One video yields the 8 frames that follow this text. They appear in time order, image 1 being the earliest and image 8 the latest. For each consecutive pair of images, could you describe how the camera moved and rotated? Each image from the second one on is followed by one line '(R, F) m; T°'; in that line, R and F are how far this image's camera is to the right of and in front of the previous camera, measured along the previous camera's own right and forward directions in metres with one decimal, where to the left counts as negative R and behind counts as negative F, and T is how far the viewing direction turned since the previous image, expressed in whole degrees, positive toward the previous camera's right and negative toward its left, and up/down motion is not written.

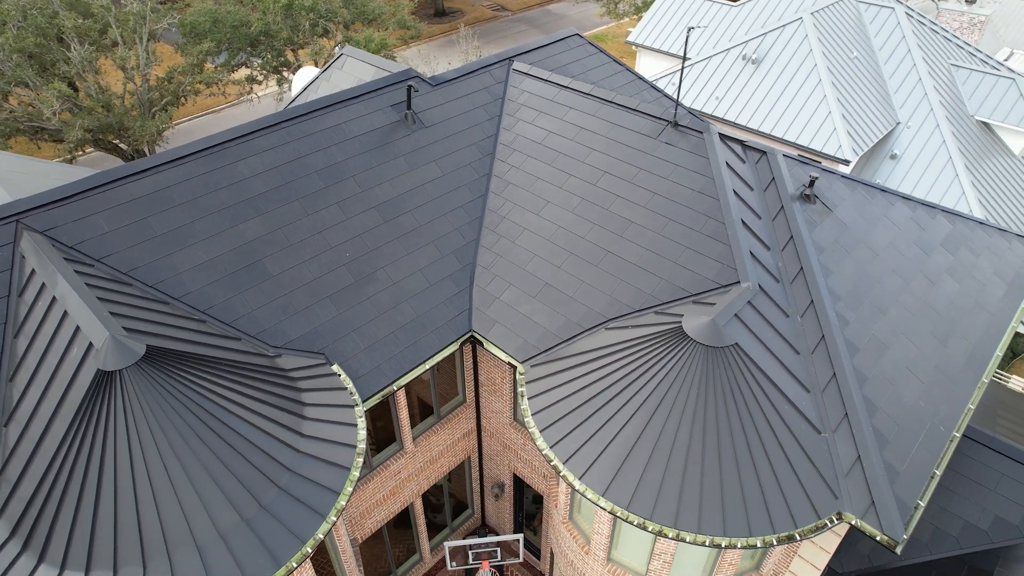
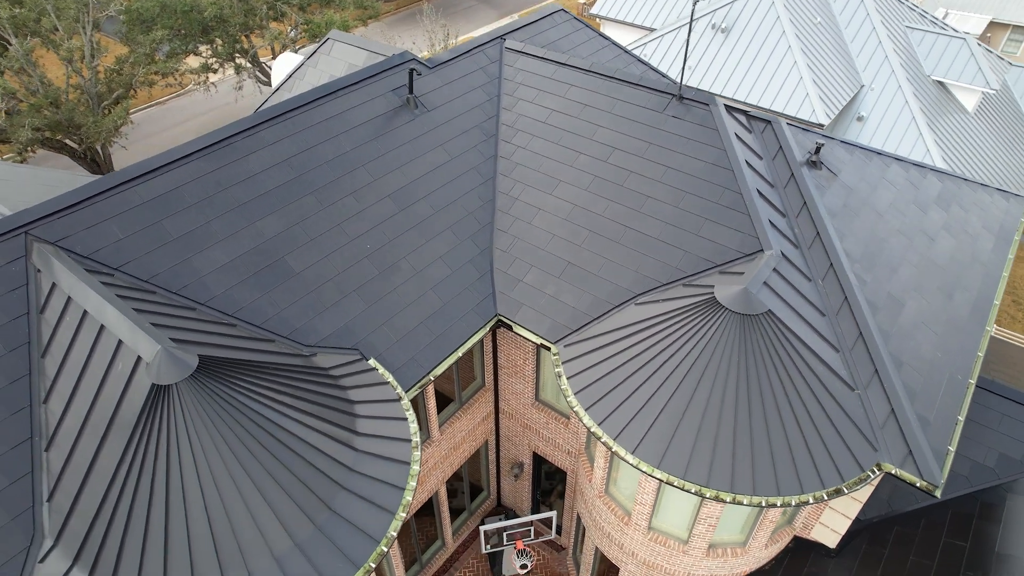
(-1.6, +0.1) m; +5°
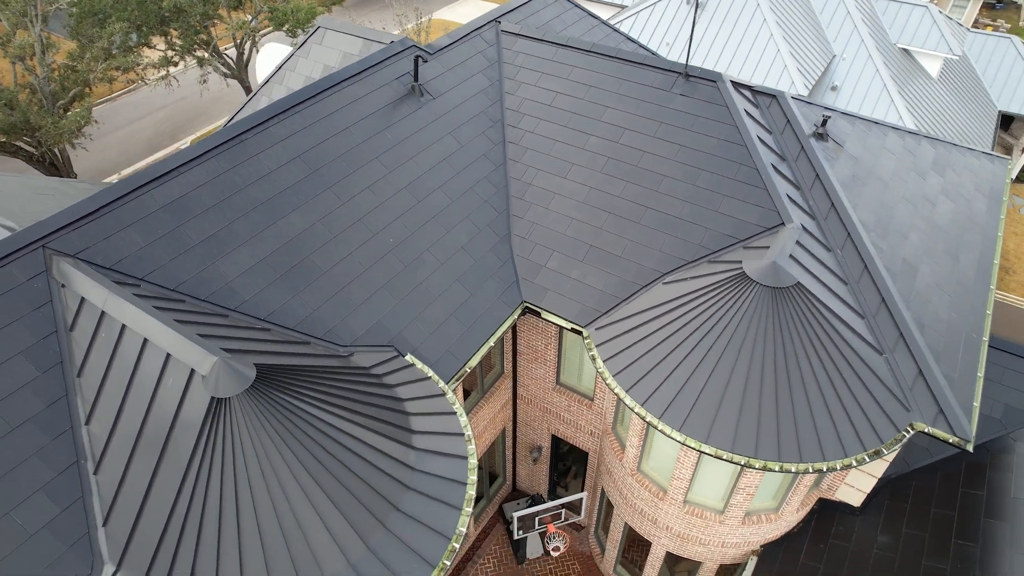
(-1.4, +0.1) m; +4°
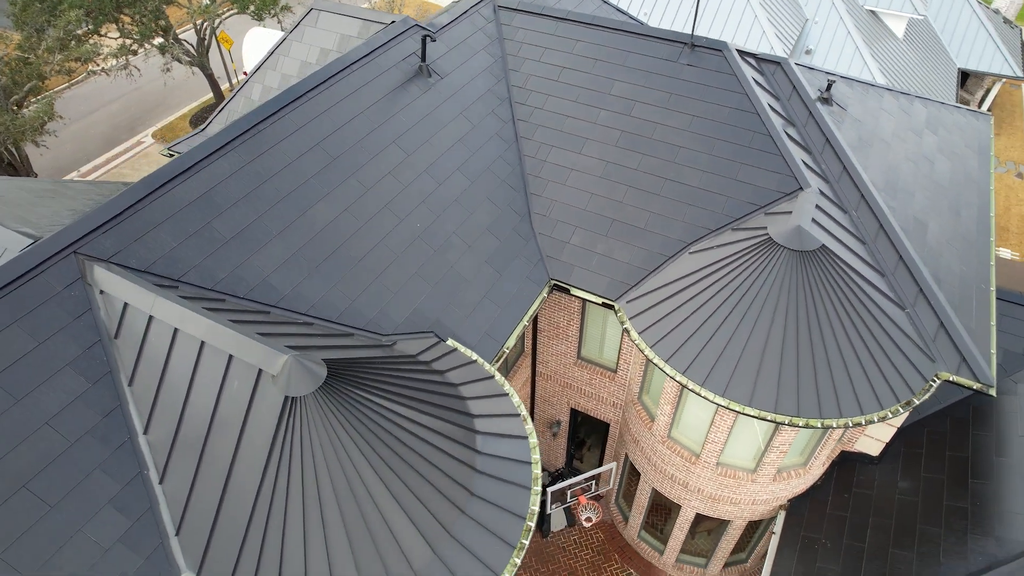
(-1.4, 0.0) m; +4°
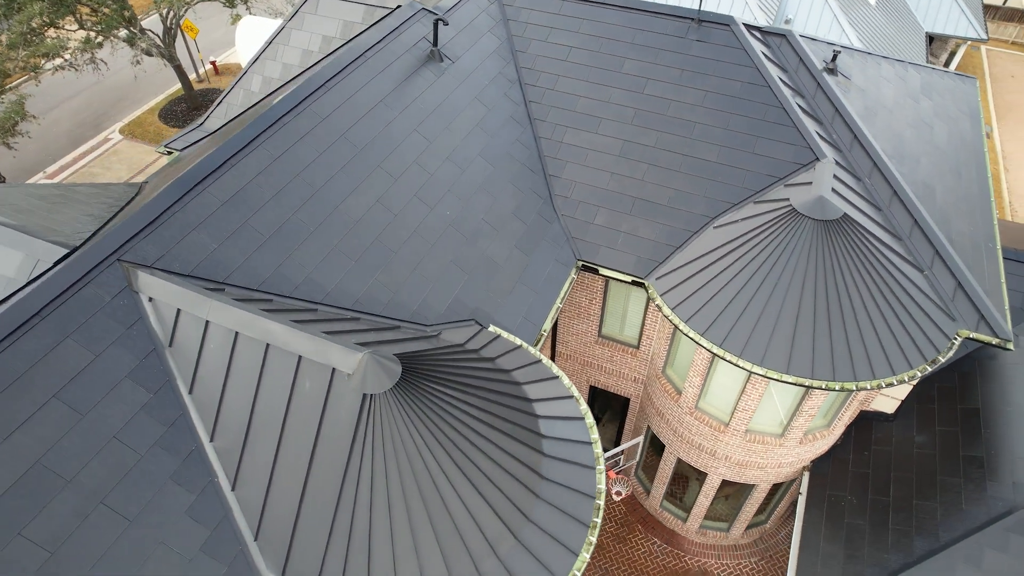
(-1.3, 0.0) m; +3°
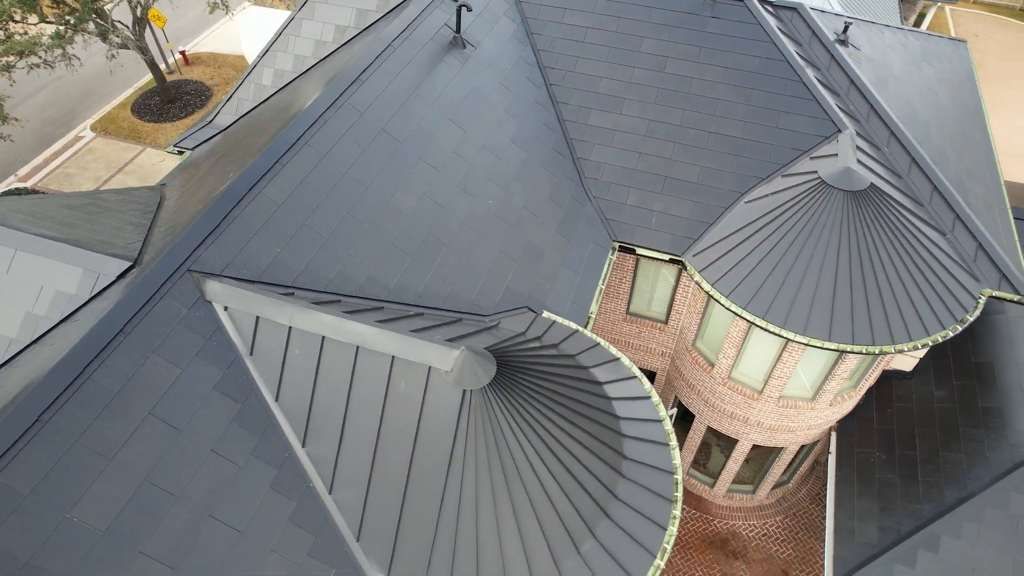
(-1.6, -0.1) m; +3°
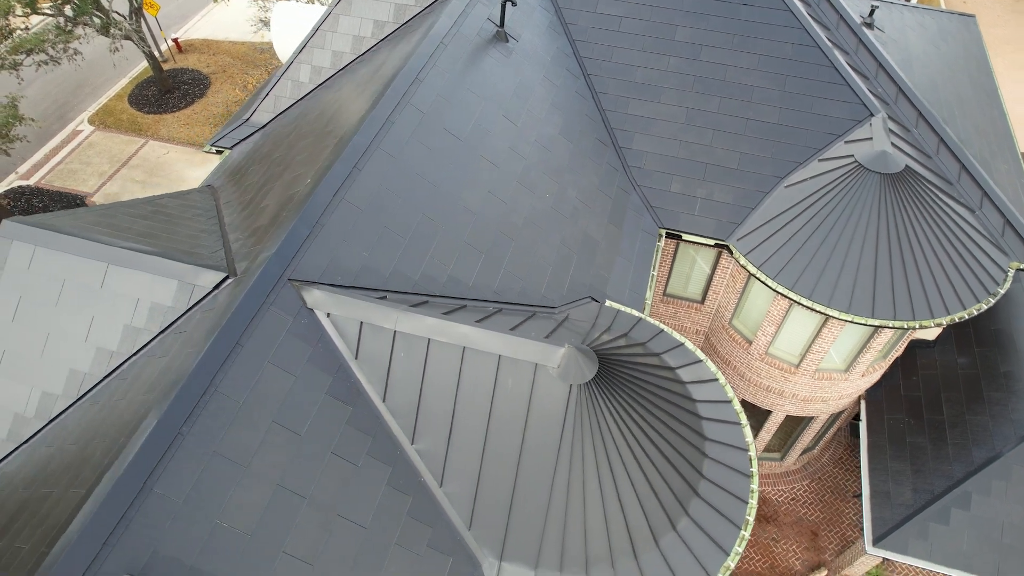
(-1.6, -0.4) m; +2°
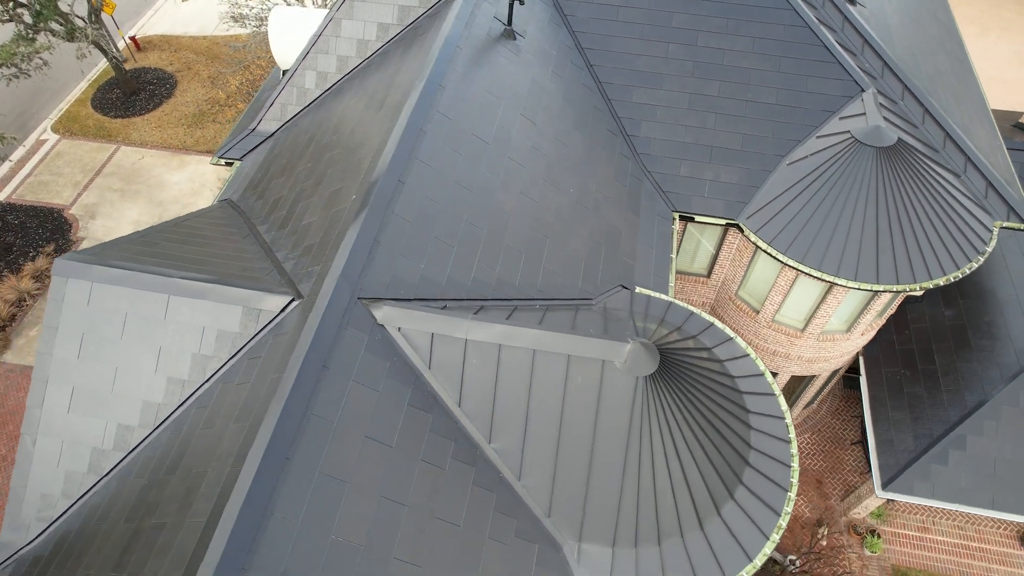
(-1.4, -0.5) m; +3°
